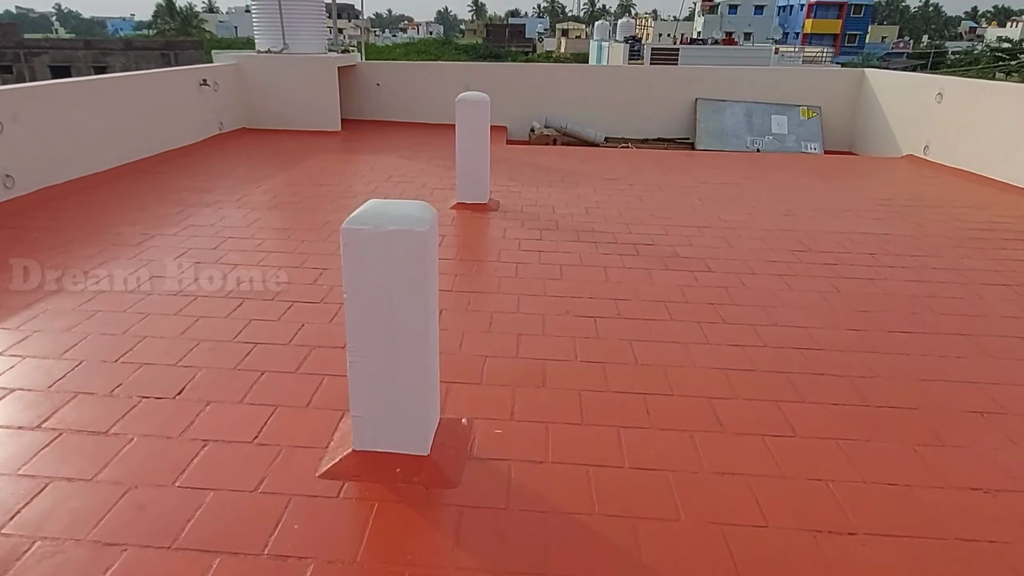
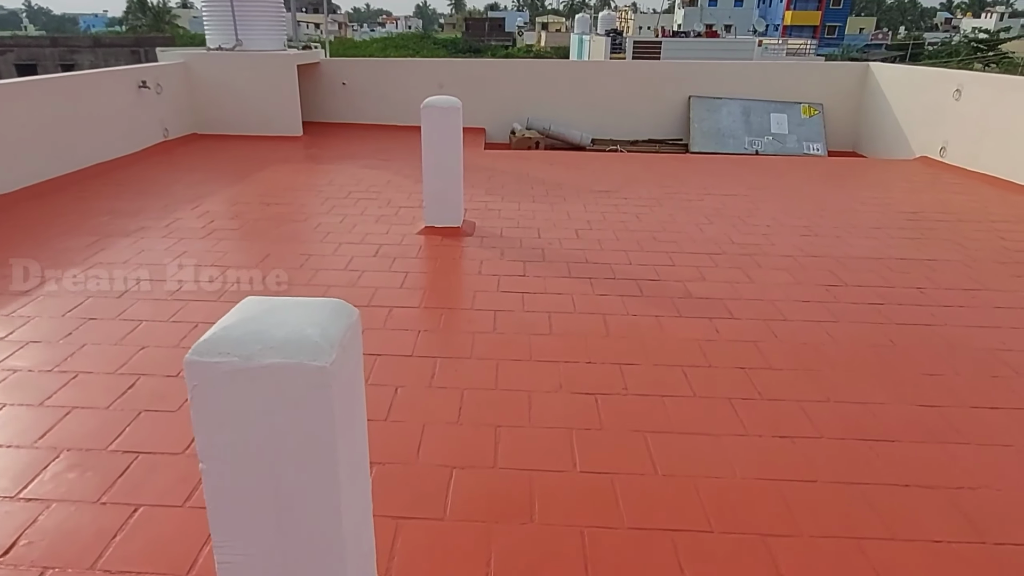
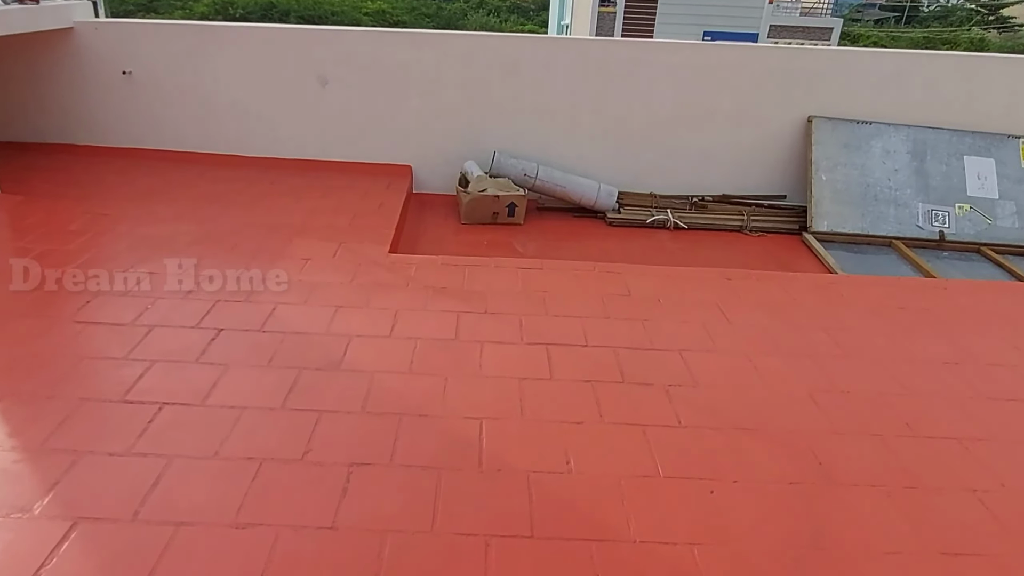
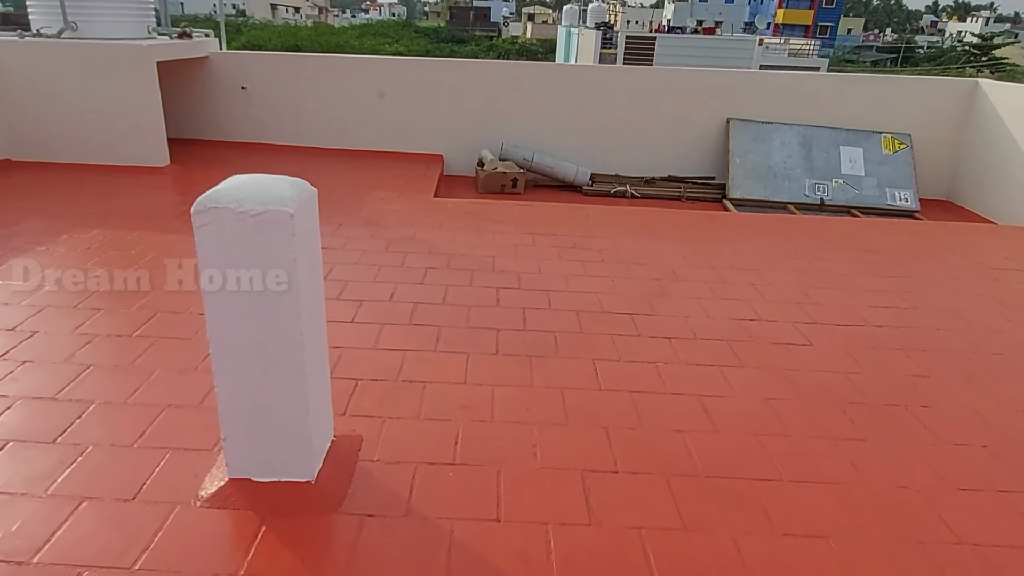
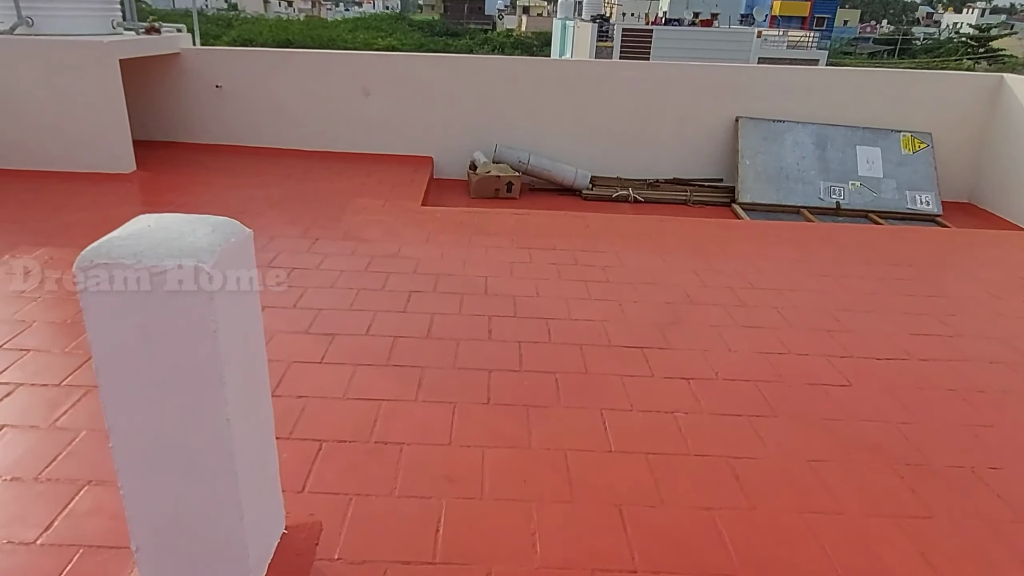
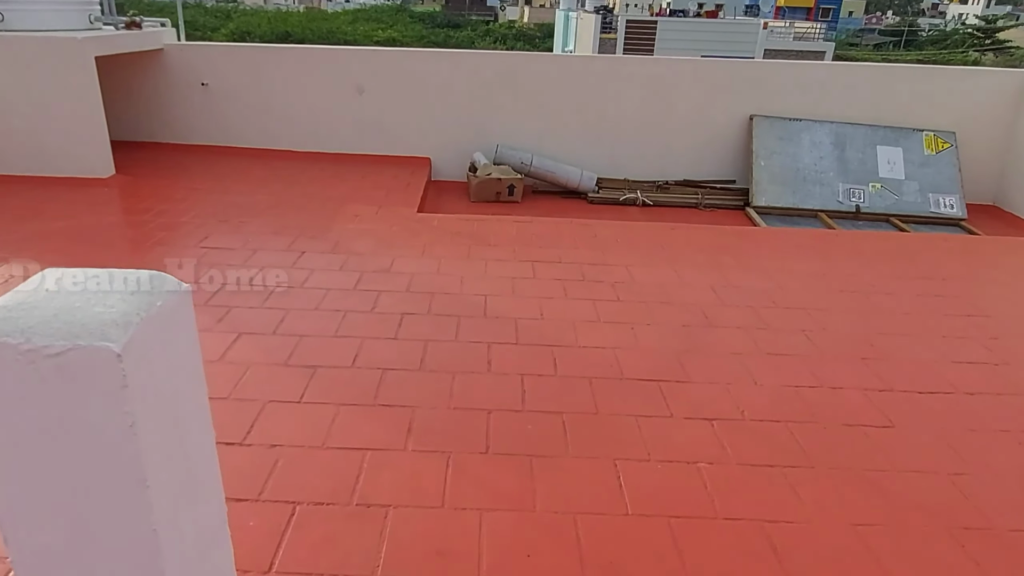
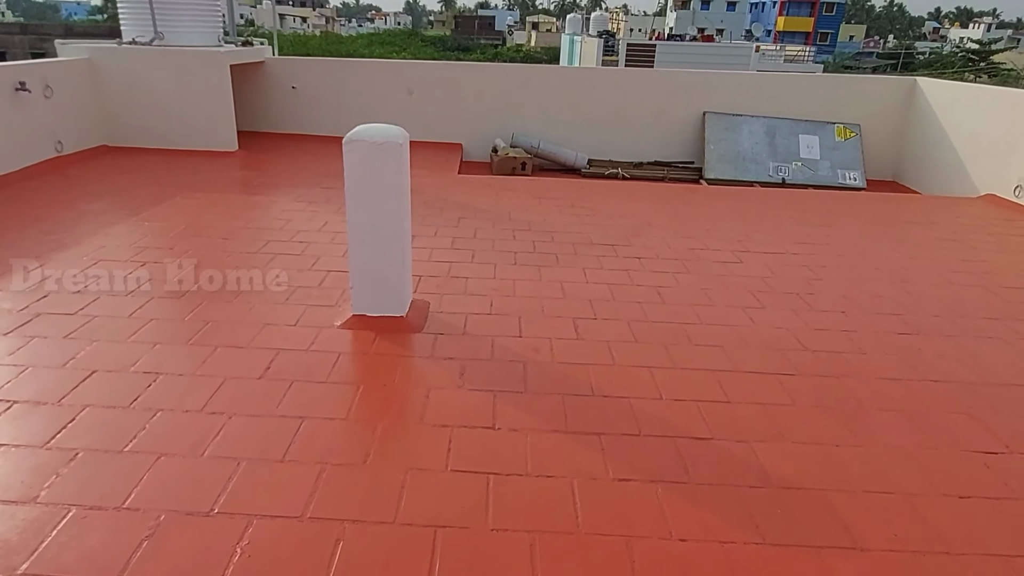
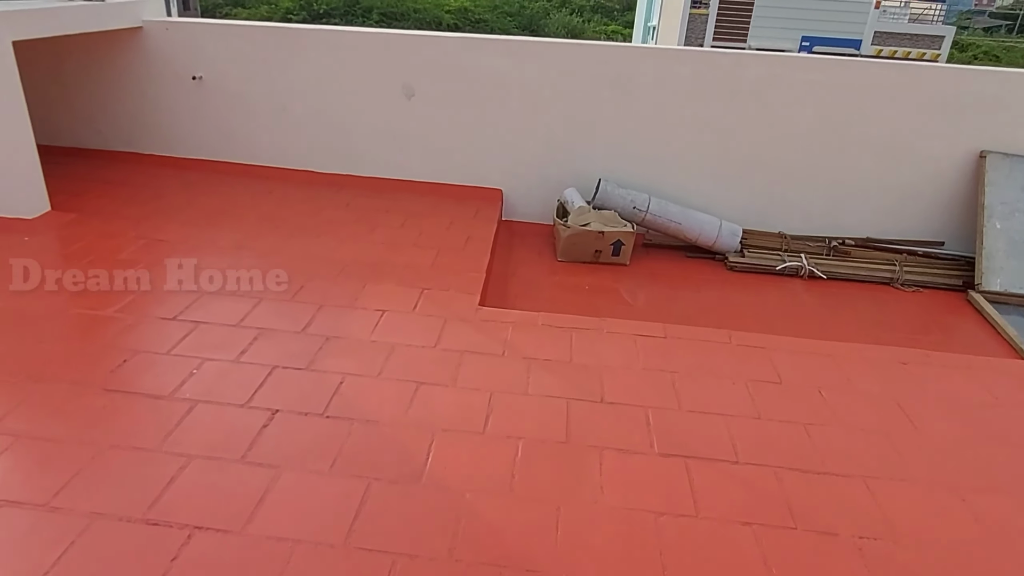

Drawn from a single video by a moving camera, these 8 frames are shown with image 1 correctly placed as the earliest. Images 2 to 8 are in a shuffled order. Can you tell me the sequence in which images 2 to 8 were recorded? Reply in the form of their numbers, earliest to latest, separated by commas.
2, 7, 4, 5, 6, 3, 8
